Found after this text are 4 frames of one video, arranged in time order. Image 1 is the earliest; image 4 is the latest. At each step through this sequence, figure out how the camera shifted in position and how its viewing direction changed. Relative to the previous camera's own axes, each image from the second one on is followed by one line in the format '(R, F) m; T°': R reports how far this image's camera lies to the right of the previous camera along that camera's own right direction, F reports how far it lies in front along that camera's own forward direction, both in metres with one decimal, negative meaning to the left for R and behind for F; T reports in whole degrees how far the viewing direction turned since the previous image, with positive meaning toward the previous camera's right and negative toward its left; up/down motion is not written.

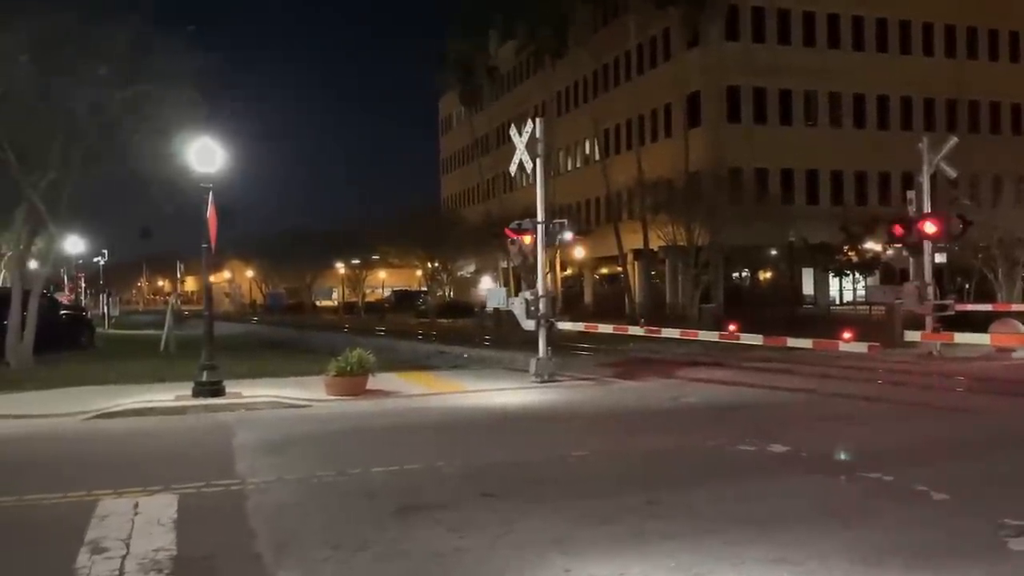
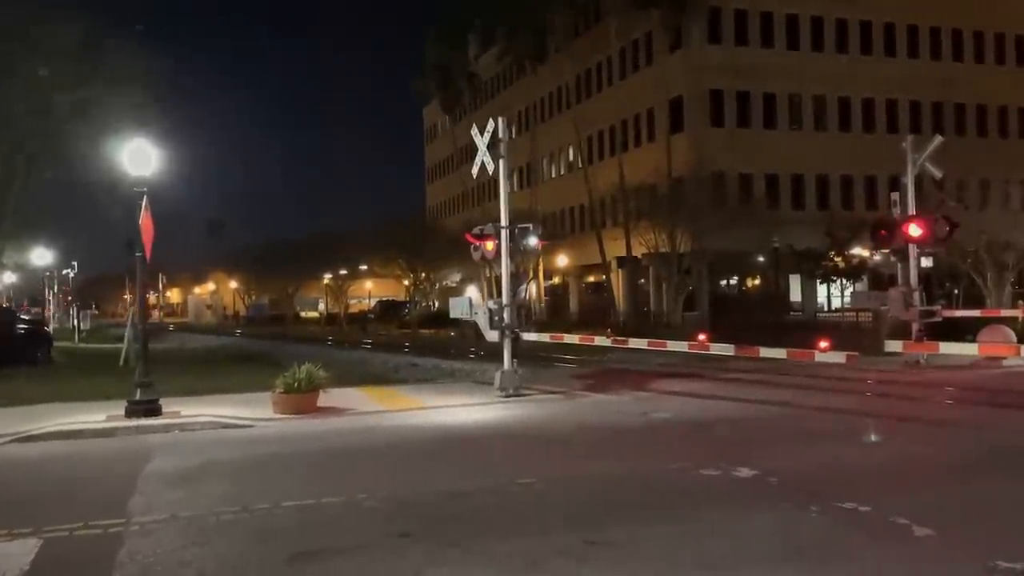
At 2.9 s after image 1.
(+0.5, +1.2) m; 0°
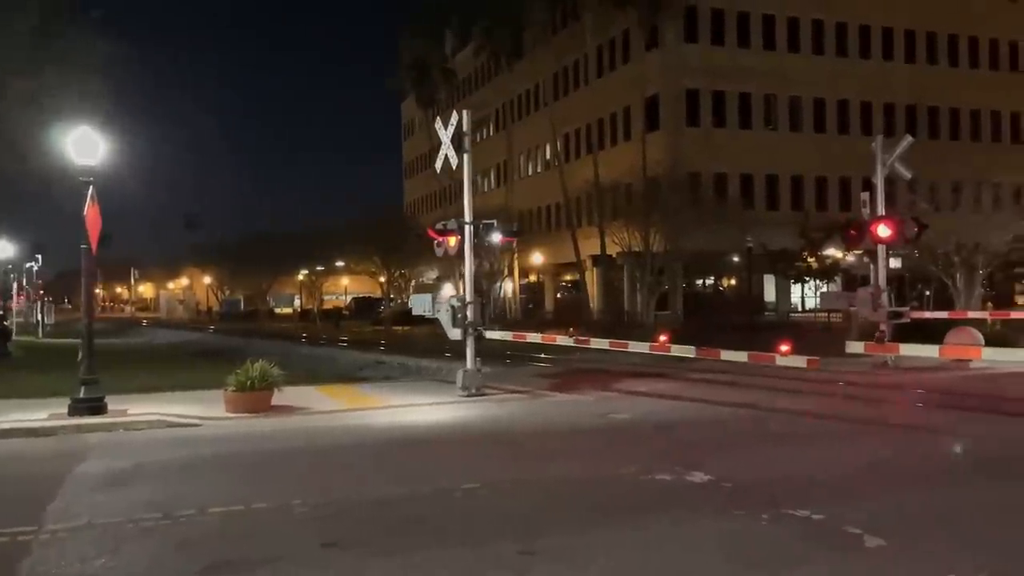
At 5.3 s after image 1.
(+0.3, +0.4) m; +1°
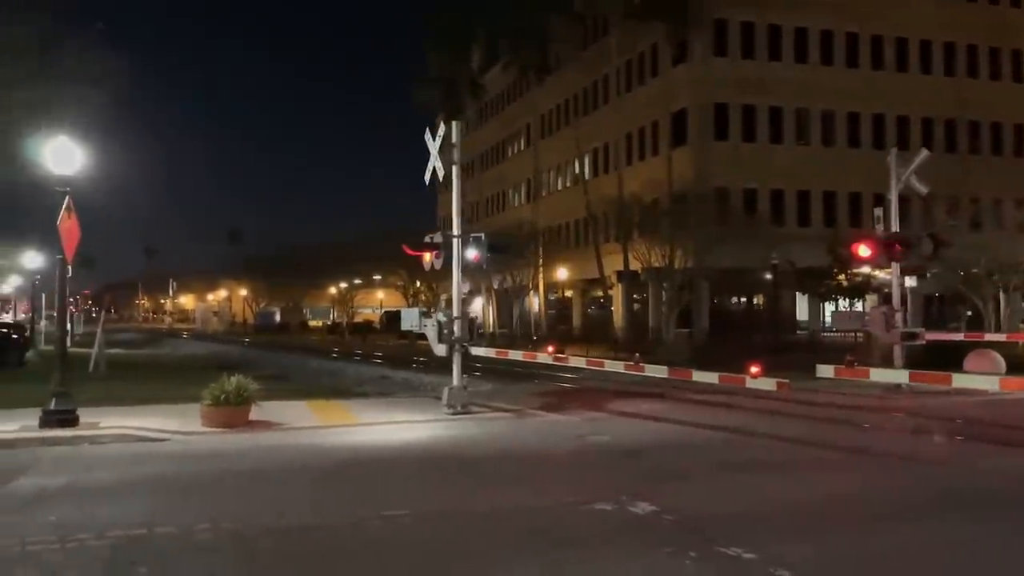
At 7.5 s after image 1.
(+1.0, +0.5) m; -2°
